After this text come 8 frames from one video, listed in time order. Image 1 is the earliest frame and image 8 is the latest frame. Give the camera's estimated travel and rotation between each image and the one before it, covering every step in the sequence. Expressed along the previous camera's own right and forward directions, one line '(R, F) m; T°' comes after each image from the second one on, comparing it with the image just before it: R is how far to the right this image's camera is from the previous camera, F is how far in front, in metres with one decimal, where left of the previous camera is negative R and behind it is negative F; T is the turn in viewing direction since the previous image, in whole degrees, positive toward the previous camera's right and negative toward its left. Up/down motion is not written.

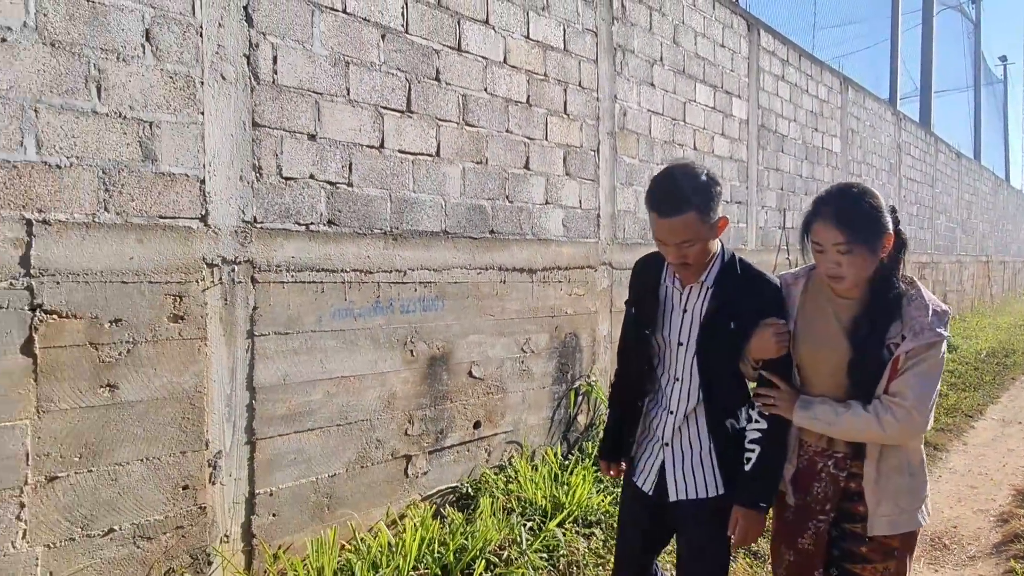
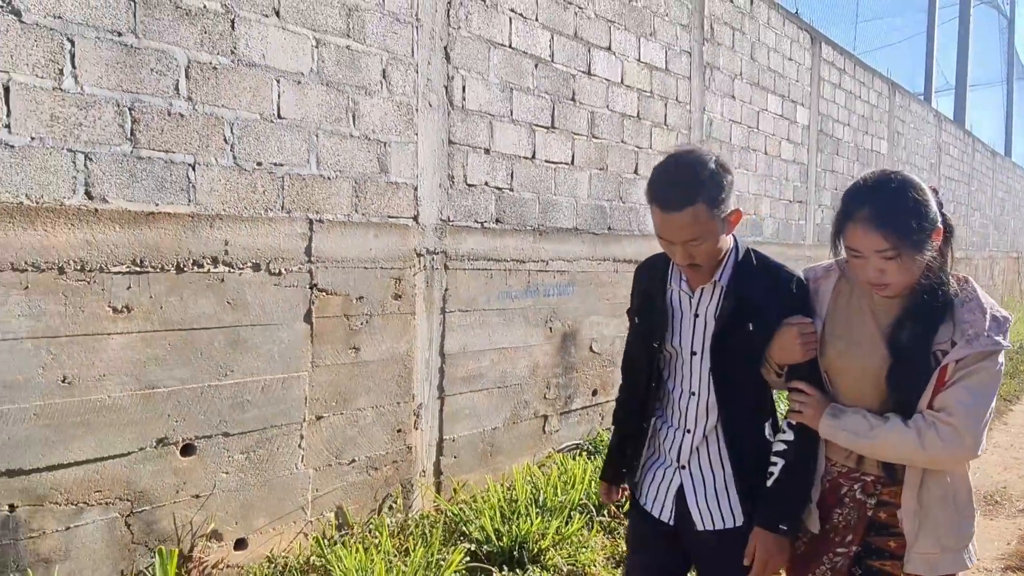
(-0.6, -0.7) m; -1°
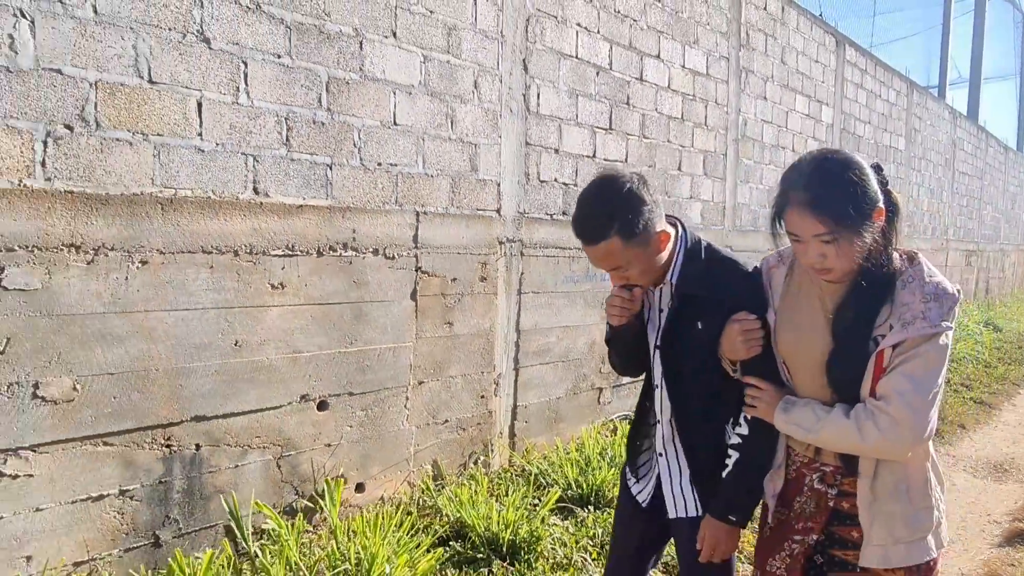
(-0.3, -0.5) m; -1°
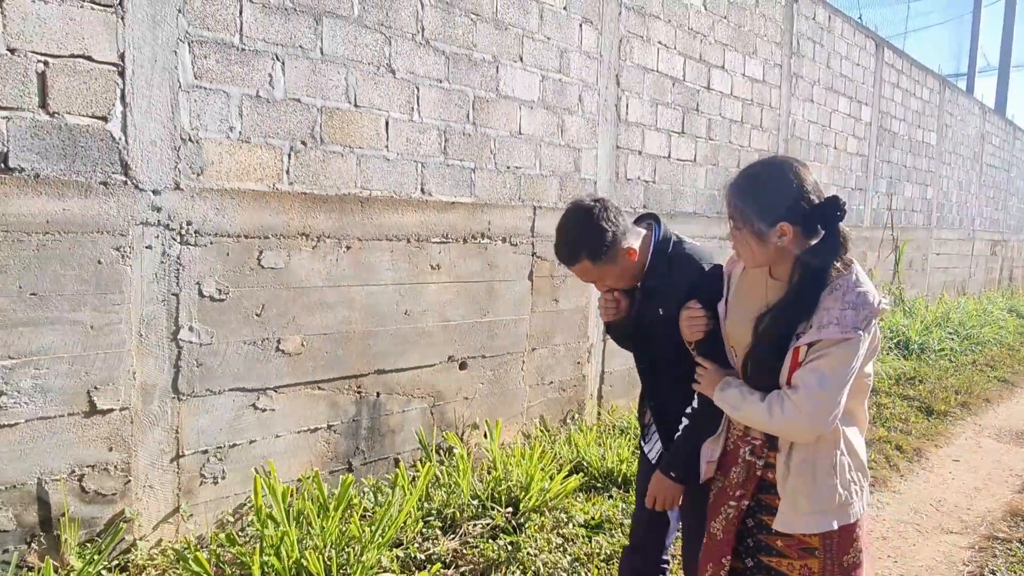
(-0.5, -0.7) m; -1°
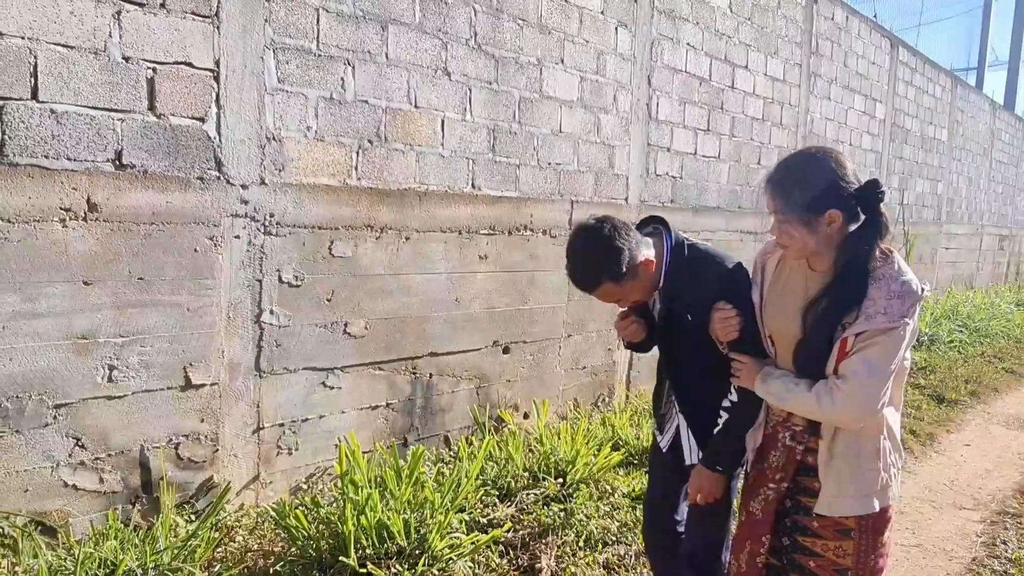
(-0.2, -0.2) m; 0°
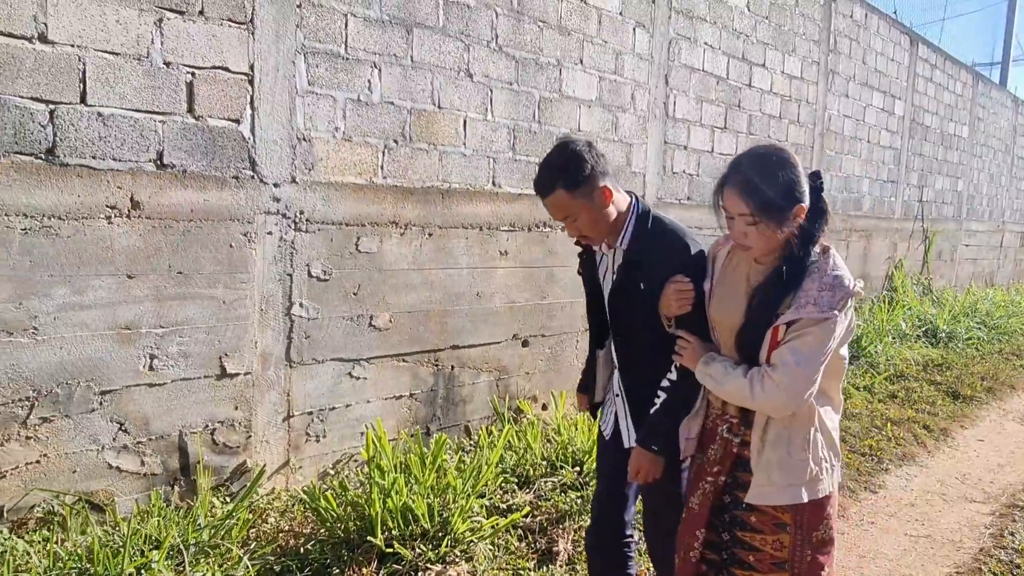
(0.0, -0.1) m; -1°
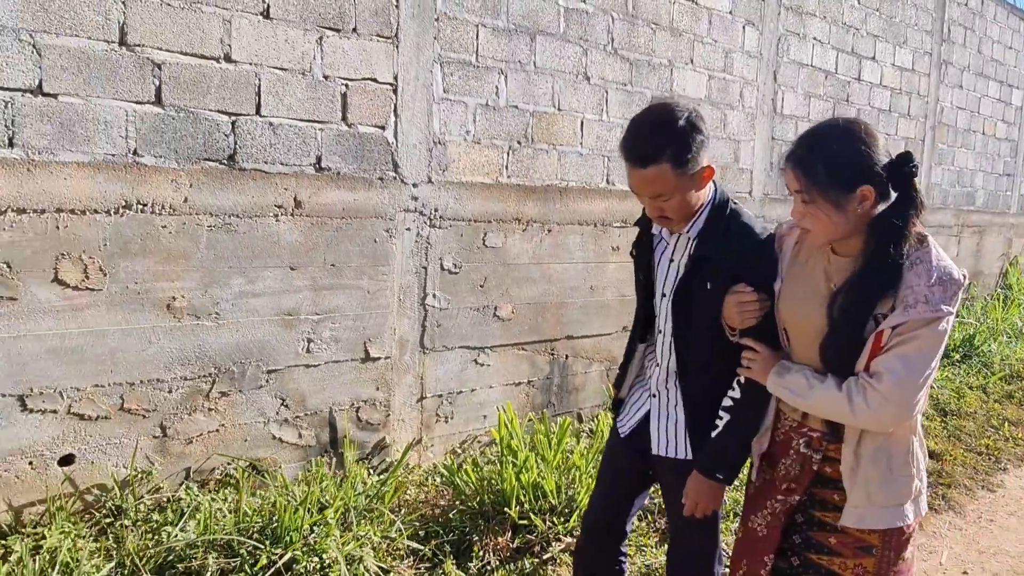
(-0.2, -0.2) m; -6°
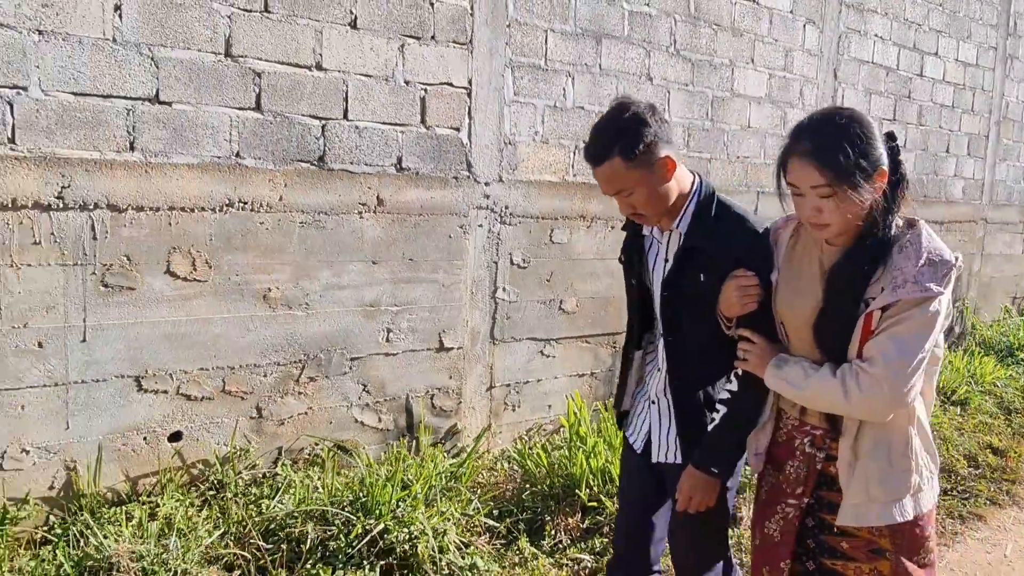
(-0.1, -0.1) m; -4°
